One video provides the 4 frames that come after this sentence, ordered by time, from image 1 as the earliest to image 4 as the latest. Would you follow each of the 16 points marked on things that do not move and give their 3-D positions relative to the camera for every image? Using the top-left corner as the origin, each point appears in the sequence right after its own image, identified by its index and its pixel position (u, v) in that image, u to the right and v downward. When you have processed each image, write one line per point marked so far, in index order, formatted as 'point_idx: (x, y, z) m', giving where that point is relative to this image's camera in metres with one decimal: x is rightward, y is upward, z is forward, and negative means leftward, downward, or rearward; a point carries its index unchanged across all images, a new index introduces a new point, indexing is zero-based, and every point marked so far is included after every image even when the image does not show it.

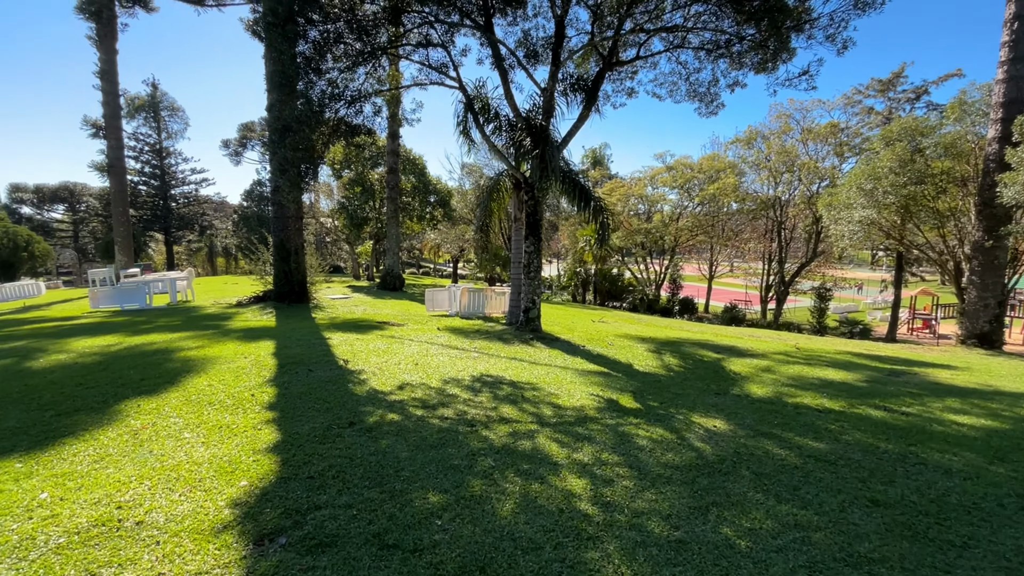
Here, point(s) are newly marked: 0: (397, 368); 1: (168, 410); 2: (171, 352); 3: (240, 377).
0: (-1.3, -0.9, +5.4) m
1: (-2.8, -1.0, +3.9) m
2: (-4.2, -0.8, +5.9) m
3: (-2.7, -0.9, +4.8) m
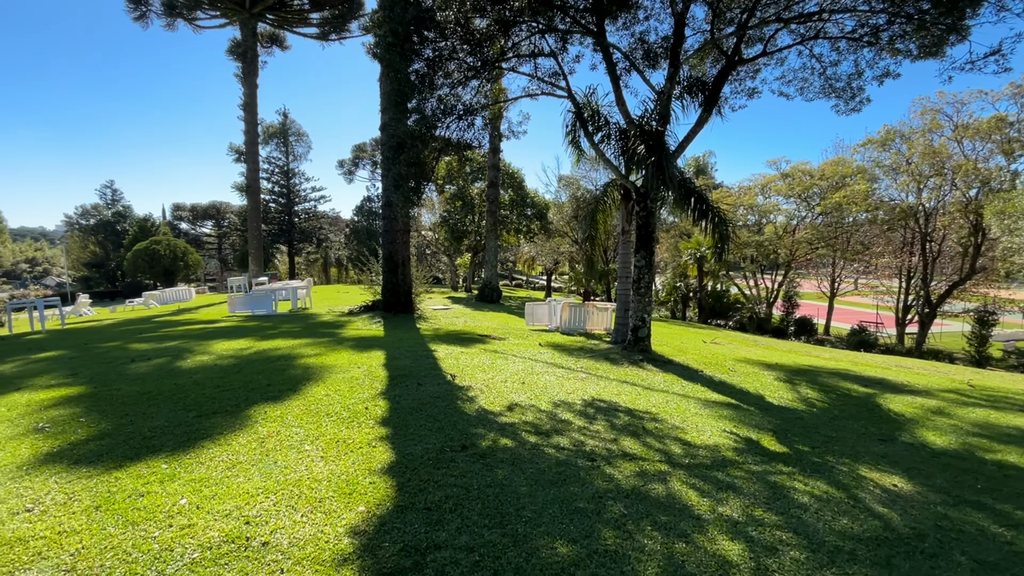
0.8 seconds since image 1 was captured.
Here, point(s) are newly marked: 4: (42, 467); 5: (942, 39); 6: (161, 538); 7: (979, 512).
0: (-0.1, -1.1, +5.2) m
1: (-1.8, -1.1, +4.0) m
2: (-2.9, -0.9, +6.3) m
3: (-1.6, -1.0, +4.8) m
4: (-3.1, -1.2, +3.1) m
5: (+5.8, +3.4, +6.4) m
6: (-1.7, -1.2, +2.3) m
7: (+2.8, -1.3, +2.8) m
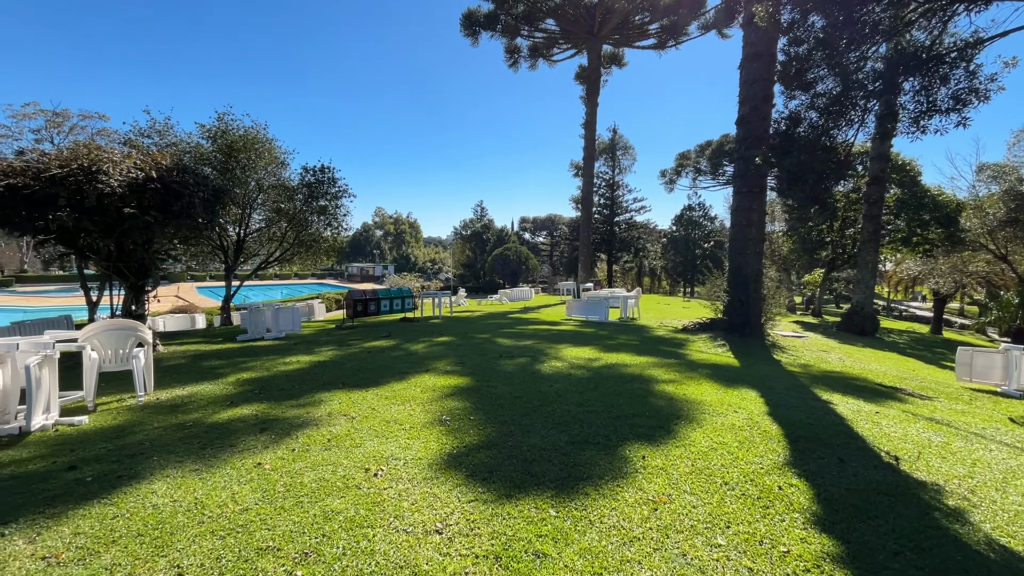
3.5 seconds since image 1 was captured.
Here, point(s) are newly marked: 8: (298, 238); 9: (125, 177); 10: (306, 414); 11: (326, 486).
0: (+3.2, -1.4, +3.1) m
1: (+1.1, -1.2, +3.1) m
2: (+1.6, -1.1, +5.5) m
3: (+1.8, -1.2, +3.6) m
4: (-0.4, -1.2, +3.1) m
5: (+9.1, +2.6, +0.6) m
6: (+0.2, -1.3, +1.6) m
7: (+4.2, -1.7, -0.5) m
8: (-6.5, +1.5, +14.5) m
9: (-5.4, +1.5, +6.7) m
10: (-1.8, -1.1, +4.2) m
11: (-1.1, -1.2, +2.8) m
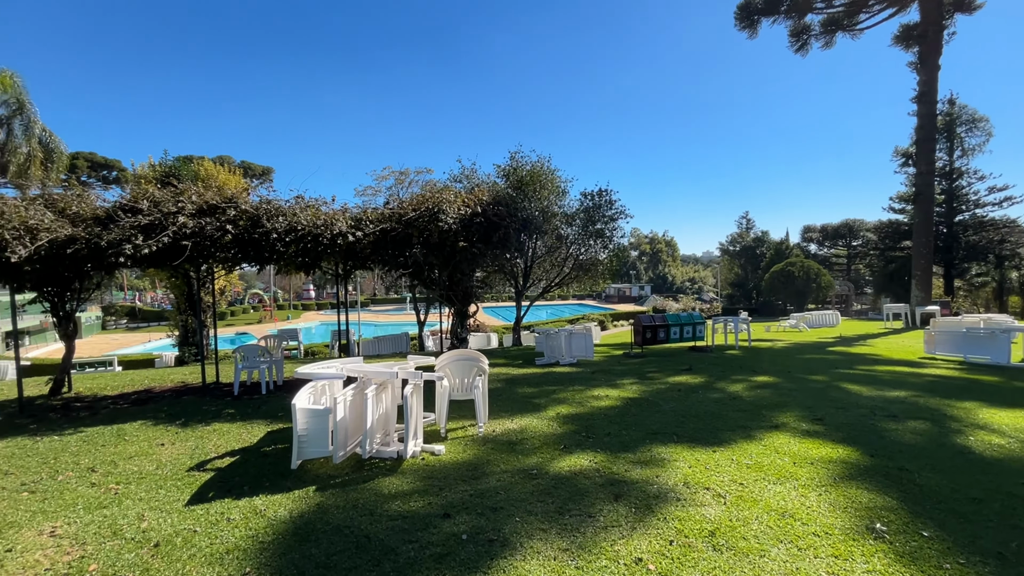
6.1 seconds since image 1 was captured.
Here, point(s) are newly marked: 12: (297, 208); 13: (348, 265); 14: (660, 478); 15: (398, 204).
0: (+4.9, -1.5, -0.1) m
1: (+3.0, -1.4, +1.0) m
2: (+4.6, -1.3, +2.9) m
3: (+3.9, -1.4, +1.1) m
4: (+1.7, -1.4, +1.7) m
5: (+8.8, +2.7, -4.9) m
6: (+1.5, -1.4, +0.2) m
7: (+3.9, -1.7, -3.7) m
8: (+2.0, +0.8, +14.8) m
9: (-0.9, +1.1, +7.4) m
10: (+1.0, -1.4, +3.4) m
11: (+1.0, -1.4, +1.9) m
12: (-3.1, +1.2, +6.9) m
13: (-2.6, +0.4, +7.6) m
14: (+1.1, -1.4, +3.4) m
15: (-1.9, +1.4, +7.8) m
